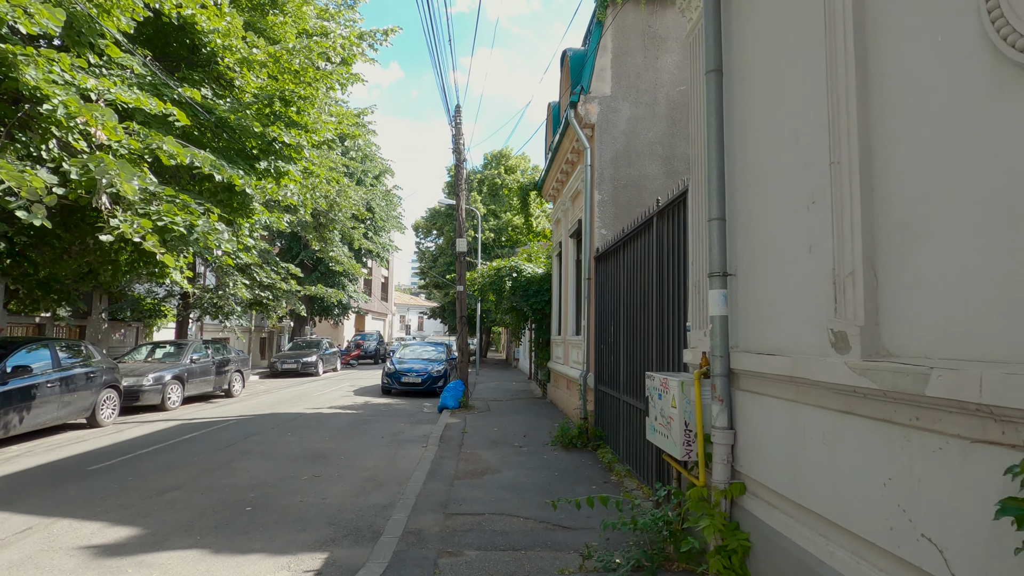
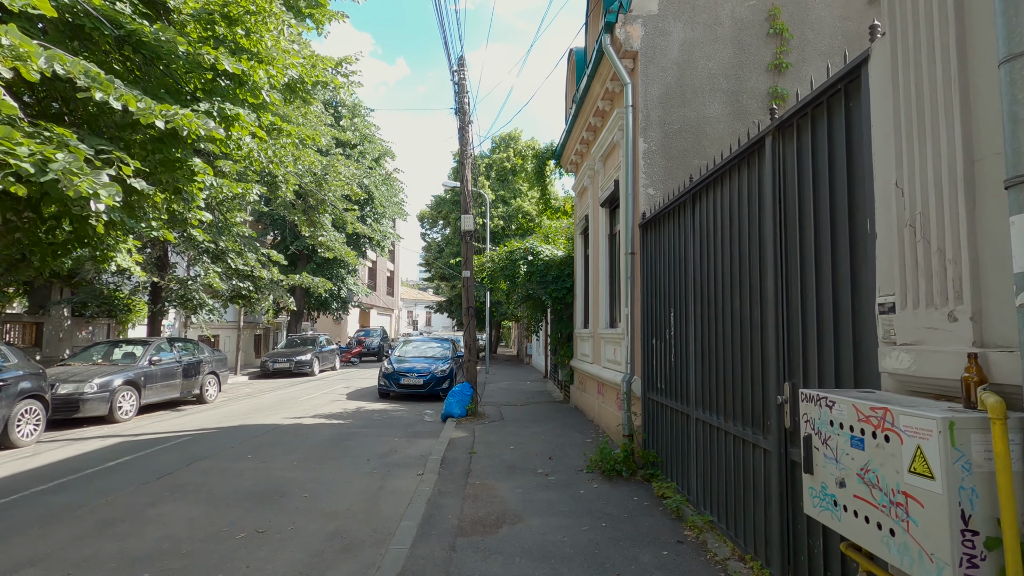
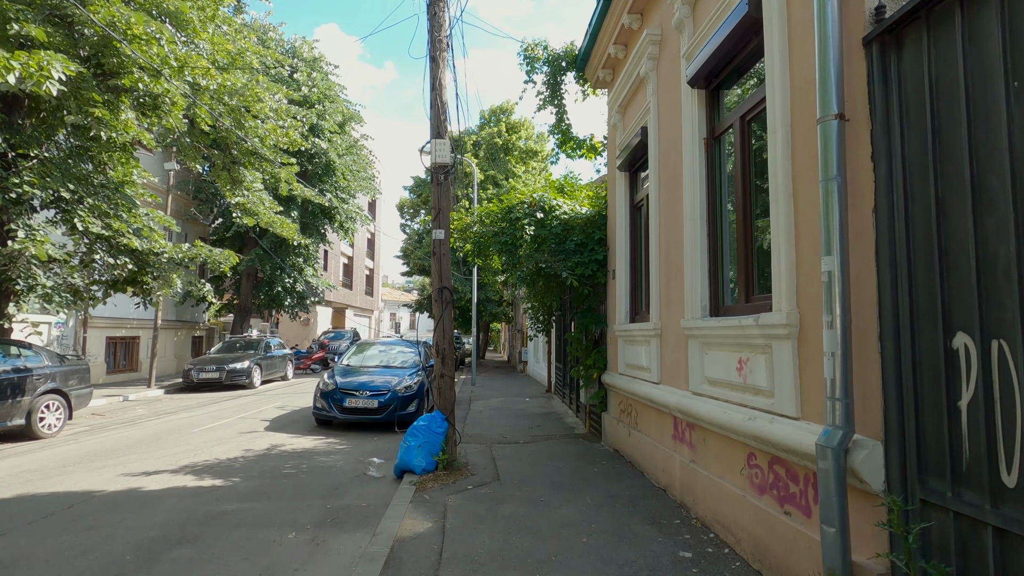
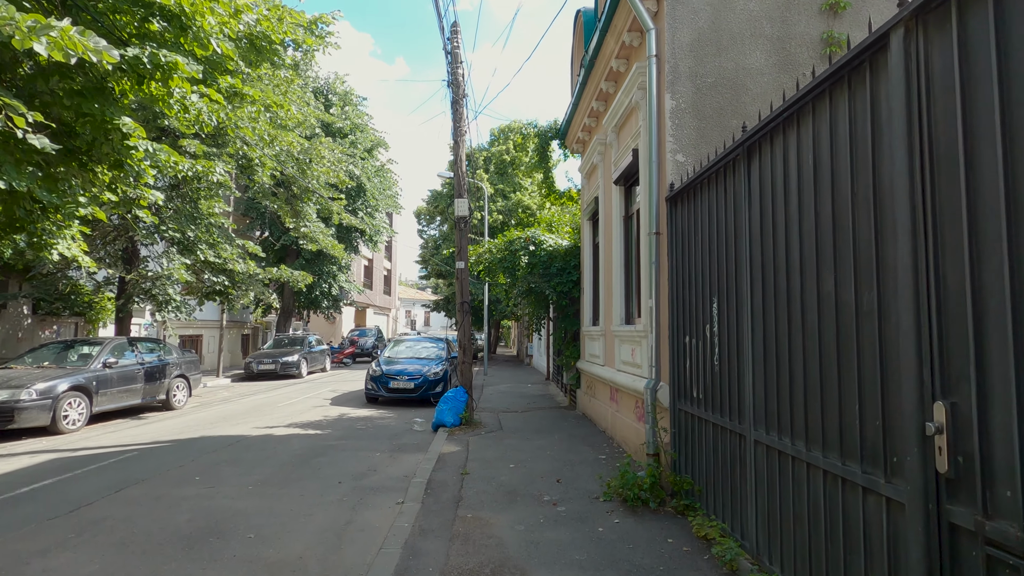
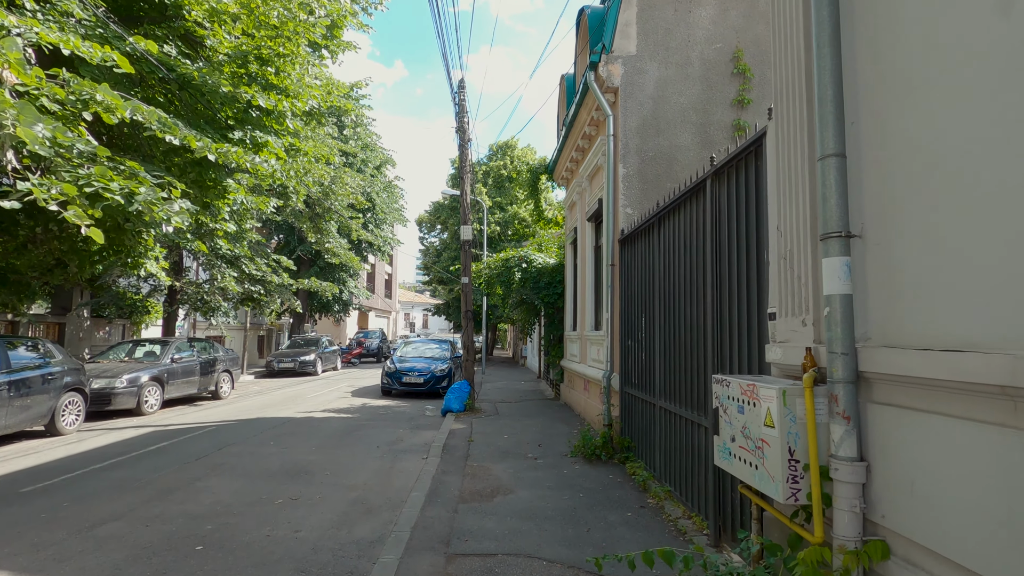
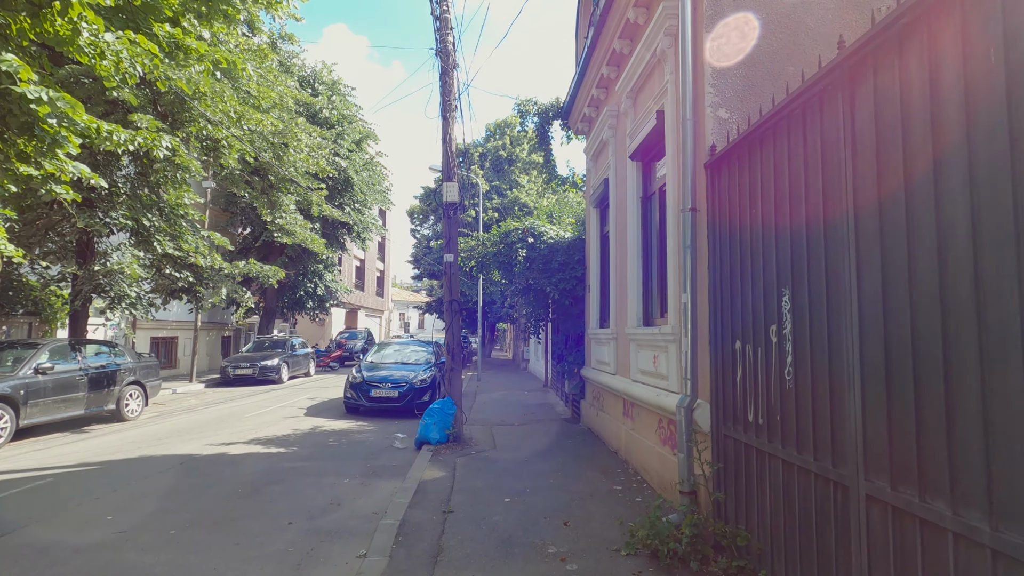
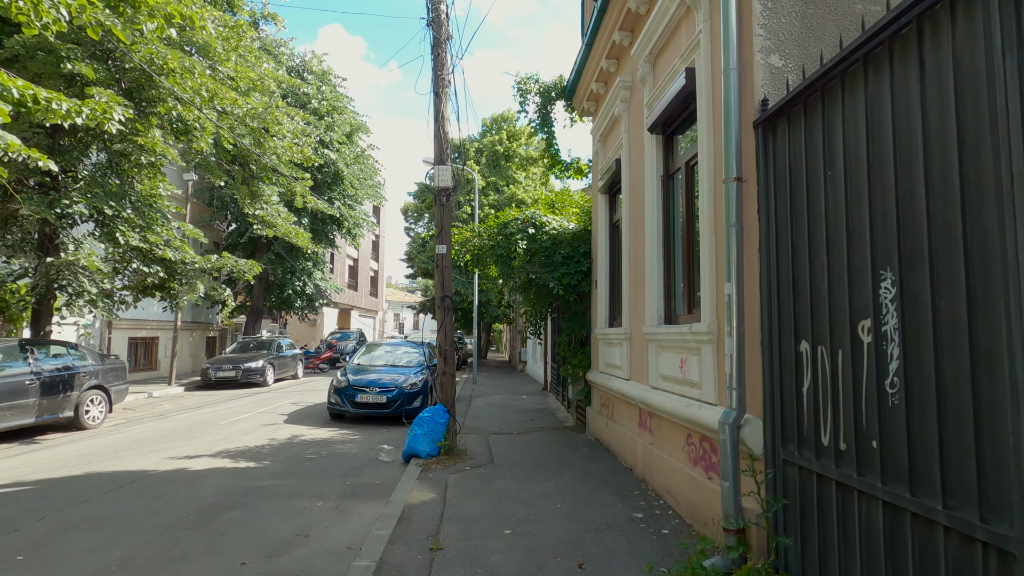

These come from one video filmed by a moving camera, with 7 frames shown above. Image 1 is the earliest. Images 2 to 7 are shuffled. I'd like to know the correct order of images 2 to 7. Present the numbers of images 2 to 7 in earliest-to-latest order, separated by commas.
5, 2, 4, 6, 7, 3
